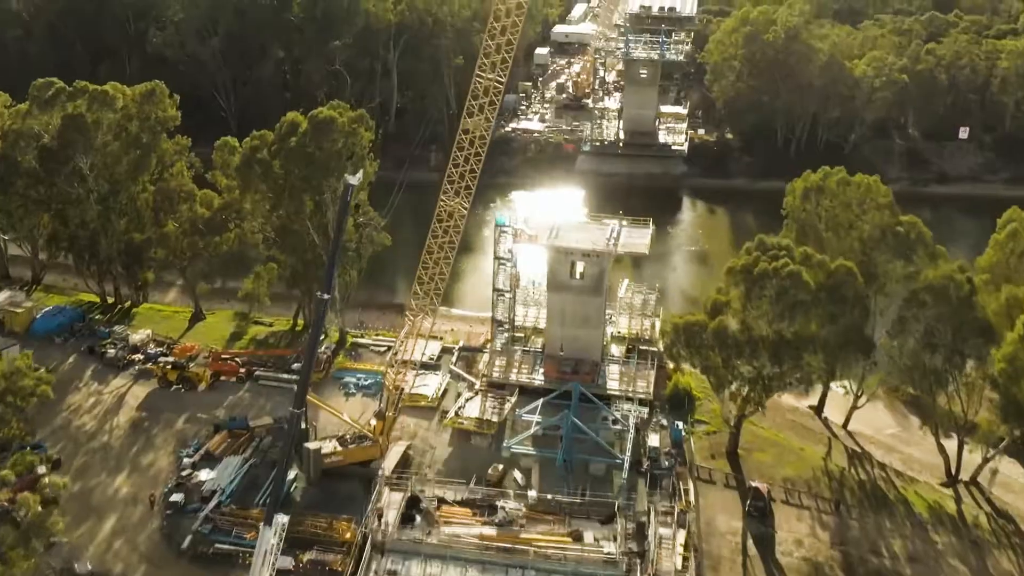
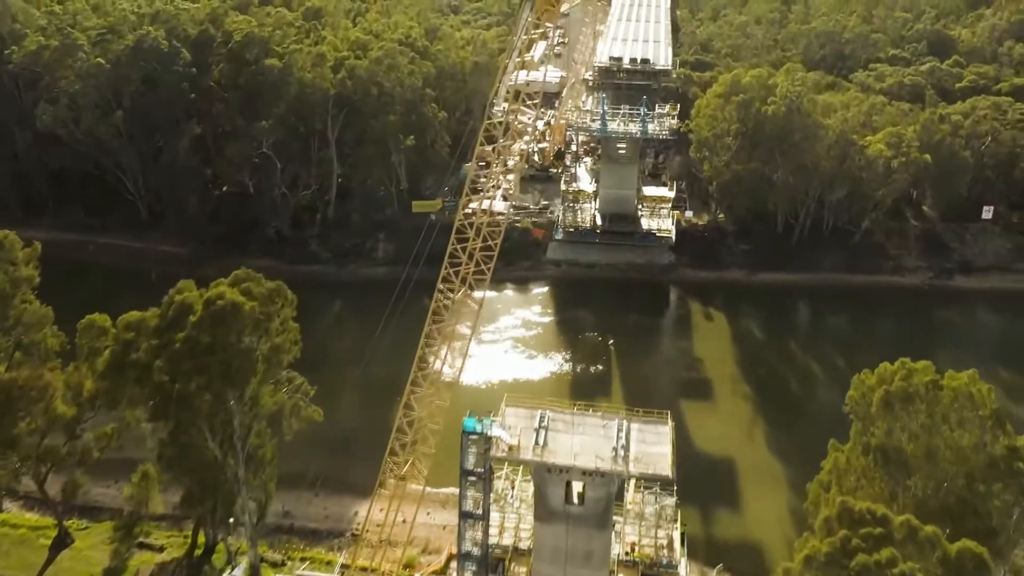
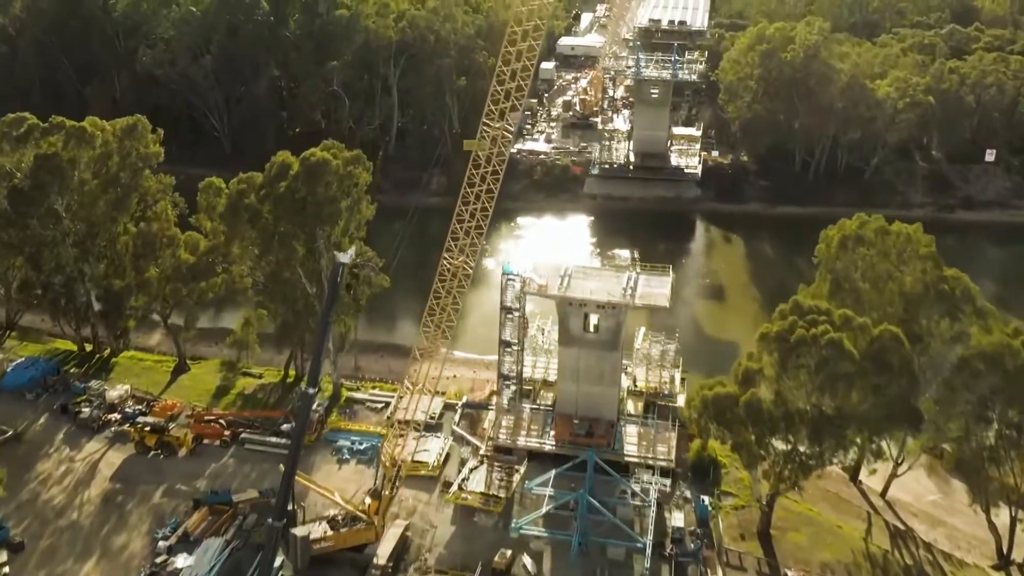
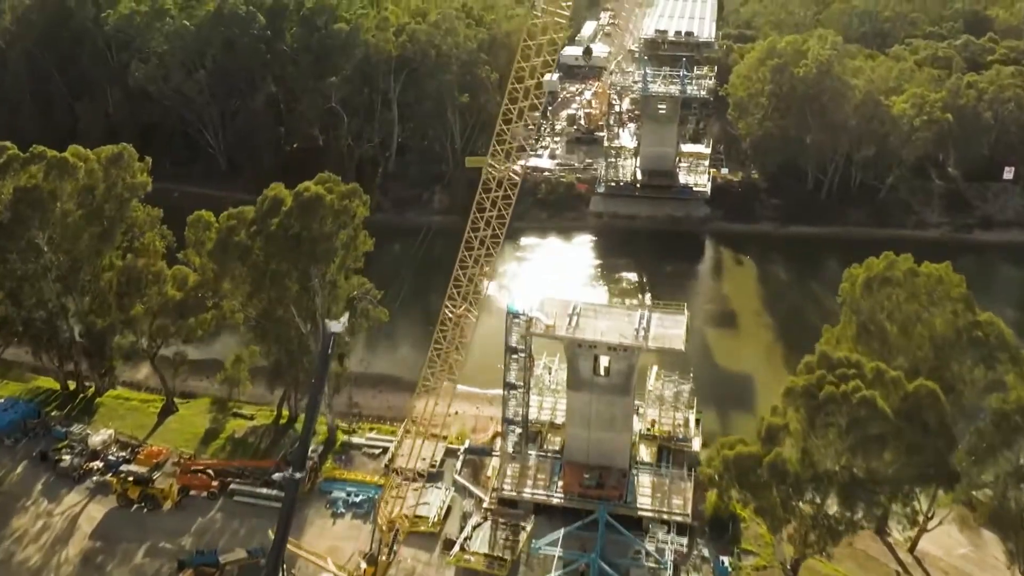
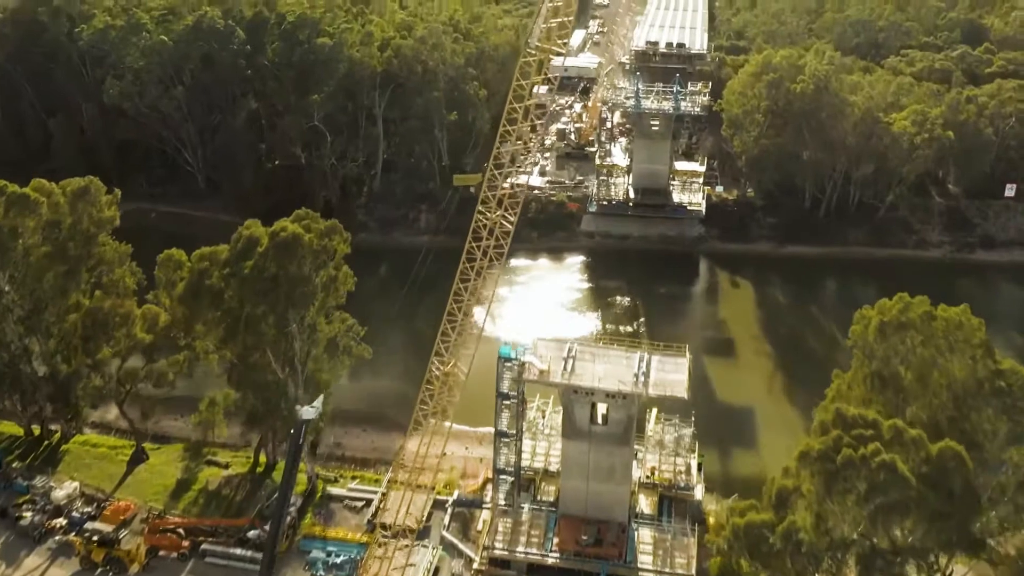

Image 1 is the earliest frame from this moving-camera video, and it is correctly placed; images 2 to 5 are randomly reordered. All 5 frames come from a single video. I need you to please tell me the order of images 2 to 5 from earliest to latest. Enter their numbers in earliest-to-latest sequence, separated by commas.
3, 4, 5, 2
